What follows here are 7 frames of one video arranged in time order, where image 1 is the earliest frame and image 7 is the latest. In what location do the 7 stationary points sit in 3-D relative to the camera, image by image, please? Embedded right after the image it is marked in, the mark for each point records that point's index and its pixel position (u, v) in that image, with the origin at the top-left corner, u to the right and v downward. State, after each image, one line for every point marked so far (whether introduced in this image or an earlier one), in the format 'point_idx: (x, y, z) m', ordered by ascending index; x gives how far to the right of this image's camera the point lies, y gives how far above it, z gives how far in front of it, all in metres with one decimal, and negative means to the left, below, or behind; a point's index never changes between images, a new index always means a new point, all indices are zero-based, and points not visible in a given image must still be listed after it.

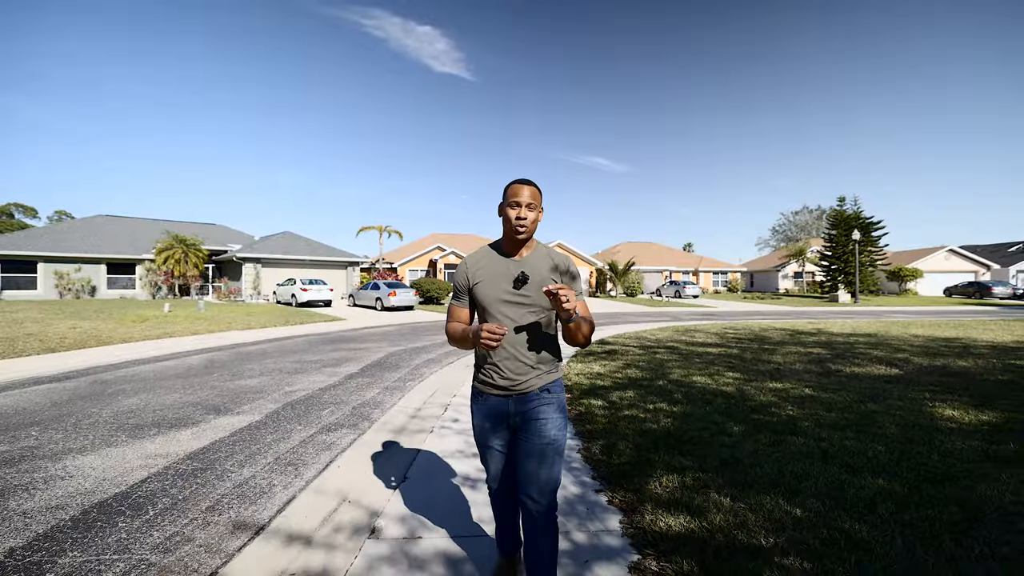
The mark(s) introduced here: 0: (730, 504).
0: (+1.3, -1.3, +2.7) m
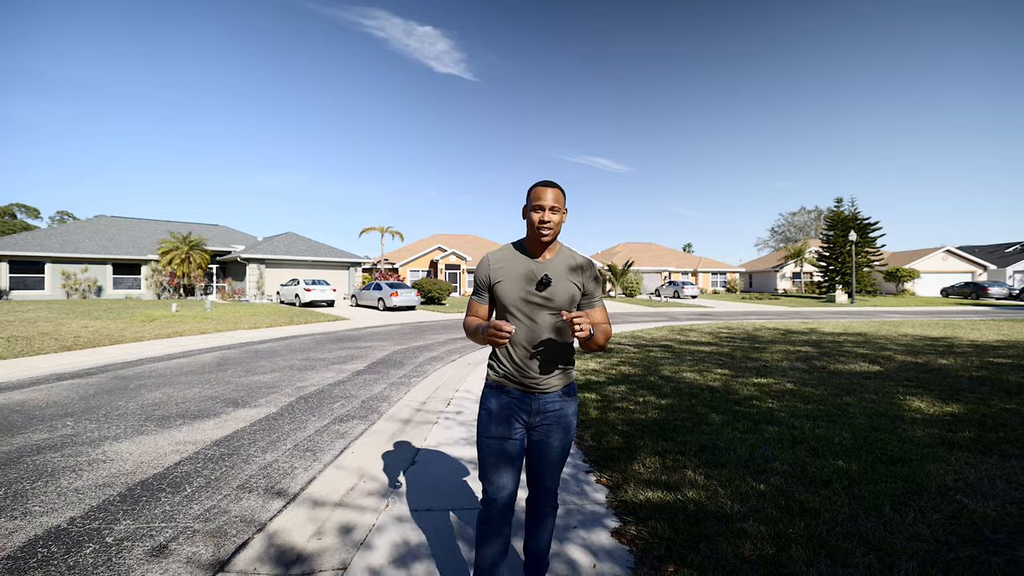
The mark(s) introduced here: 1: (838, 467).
0: (+1.3, -1.3, +3.0) m
1: (+2.4, -1.3, +3.2) m
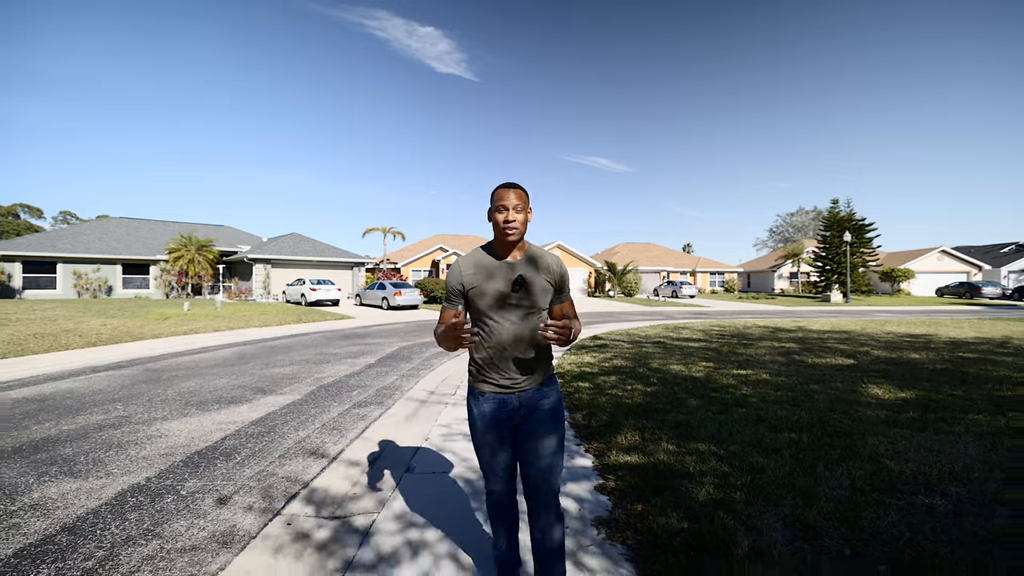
0: (+1.3, -1.3, +3.6) m
1: (+2.4, -1.3, +3.8) m
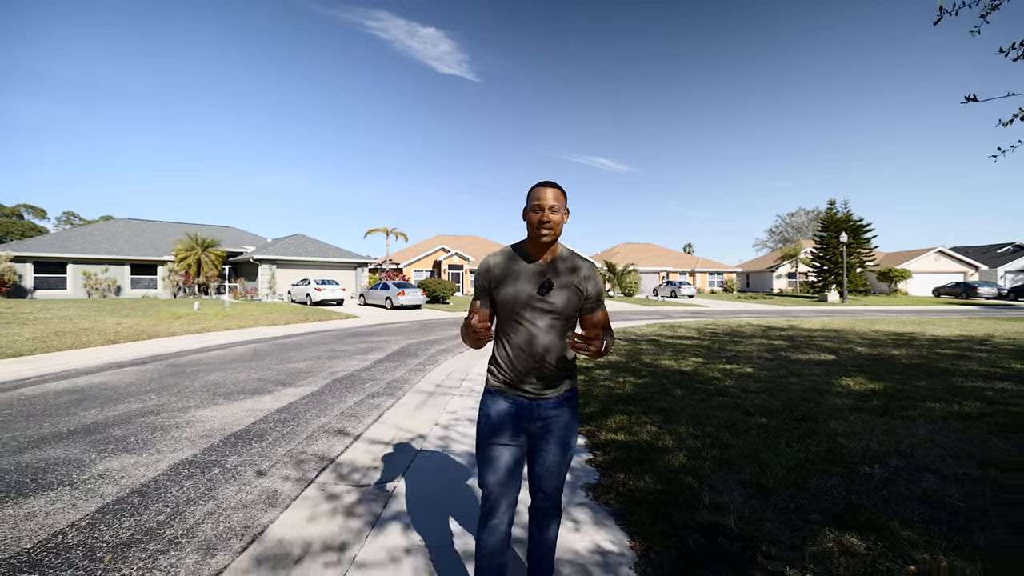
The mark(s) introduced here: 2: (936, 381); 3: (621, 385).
0: (+1.3, -1.3, +4.1) m
1: (+2.4, -1.3, +4.3) m
2: (+5.7, -1.2, +5.9) m
3: (+1.4, -1.3, +5.8) m
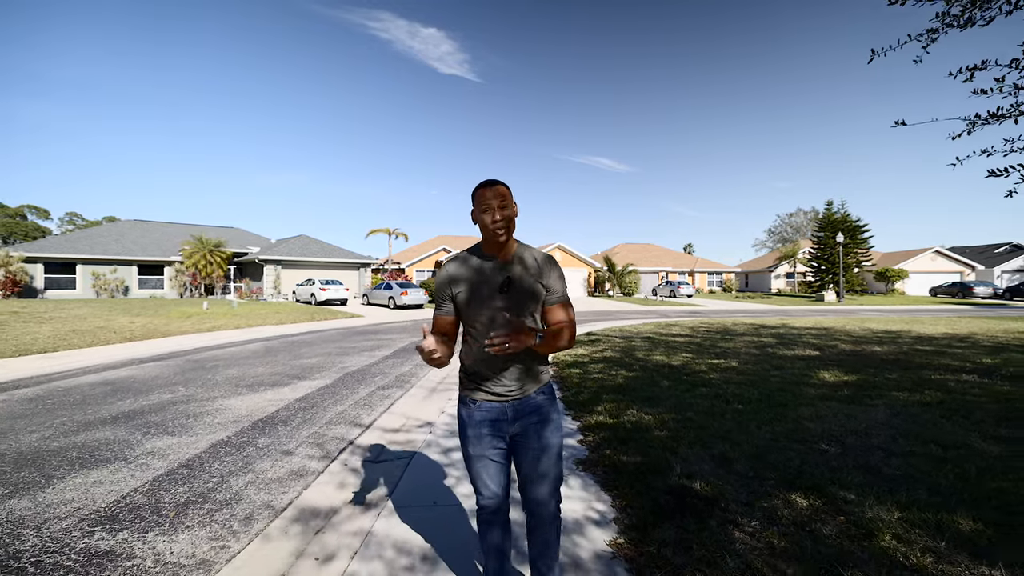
0: (+1.3, -1.3, +4.5) m
1: (+2.4, -1.3, +4.7) m
2: (+5.7, -1.2, +6.4) m
3: (+1.4, -1.3, +6.3) m
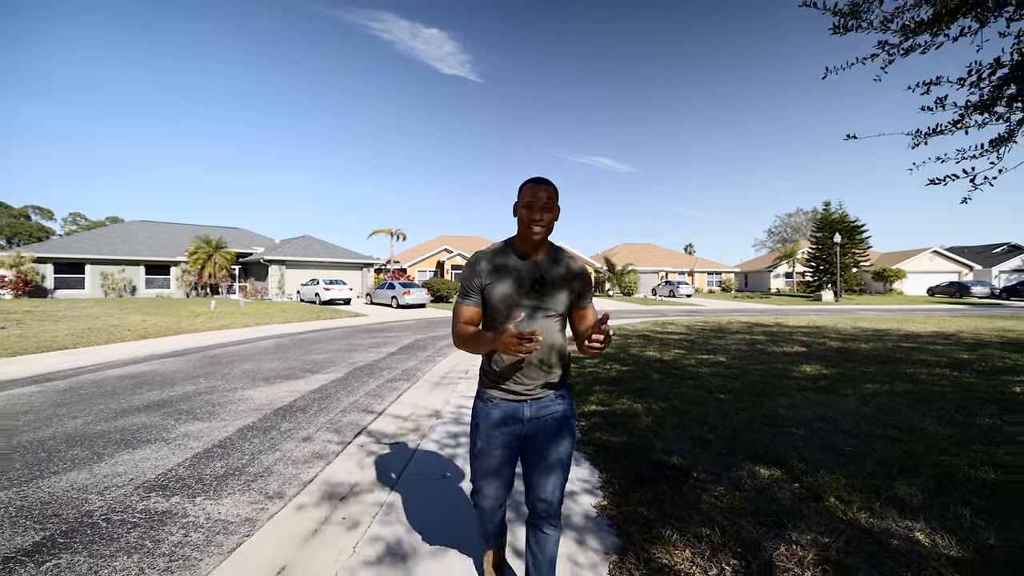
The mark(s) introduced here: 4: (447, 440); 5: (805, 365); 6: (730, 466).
0: (+1.3, -1.3, +4.9) m
1: (+2.4, -1.3, +5.1) m
2: (+5.7, -1.2, +6.8) m
3: (+1.4, -1.3, +6.7) m
4: (-0.7, -1.5, +4.5) m
5: (+4.7, -1.2, +7.0) m
6: (+1.6, -1.3, +3.3) m
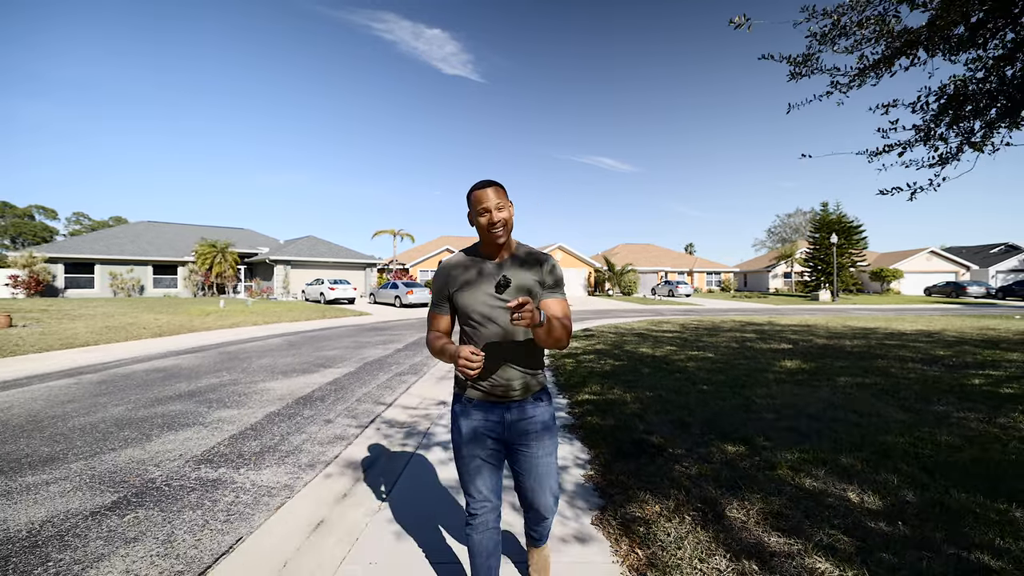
0: (+1.3, -1.3, +5.4) m
1: (+2.4, -1.3, +5.6) m
2: (+5.7, -1.2, +7.3) m
3: (+1.5, -1.3, +7.2) m
4: (-0.6, -1.5, +5.0) m
5: (+4.7, -1.2, +7.5) m
6: (+1.6, -1.3, +3.8) m
